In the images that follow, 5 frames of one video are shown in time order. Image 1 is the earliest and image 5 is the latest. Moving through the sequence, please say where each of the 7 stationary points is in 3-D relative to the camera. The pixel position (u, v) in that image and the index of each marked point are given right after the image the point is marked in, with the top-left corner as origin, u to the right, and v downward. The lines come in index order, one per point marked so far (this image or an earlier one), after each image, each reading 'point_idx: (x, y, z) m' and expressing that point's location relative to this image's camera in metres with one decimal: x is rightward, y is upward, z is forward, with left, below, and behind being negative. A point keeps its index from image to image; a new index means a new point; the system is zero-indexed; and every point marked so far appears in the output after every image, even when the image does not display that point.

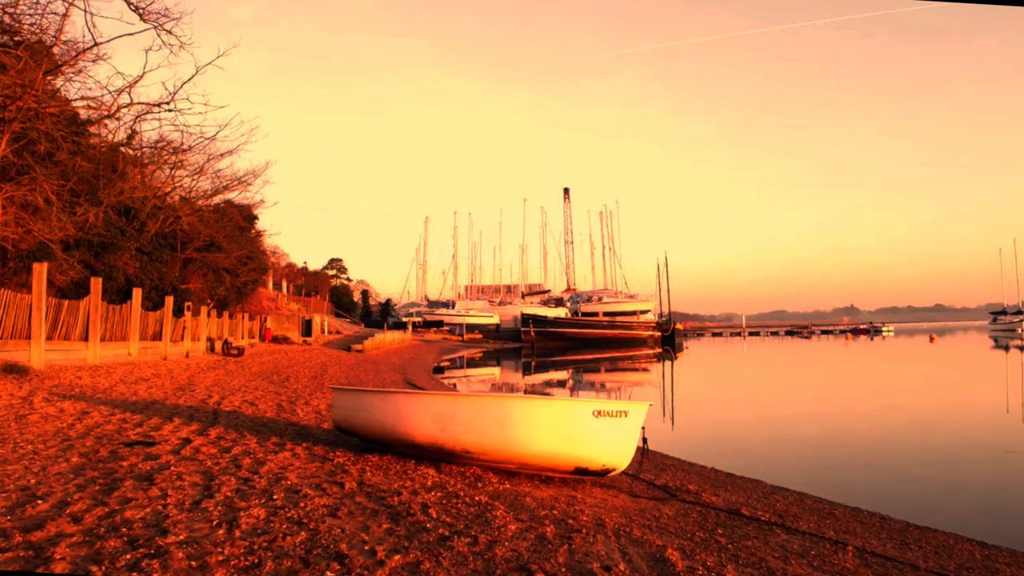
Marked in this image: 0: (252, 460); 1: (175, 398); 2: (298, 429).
0: (-2.4, -1.6, +6.5) m
1: (-5.6, -1.8, +11.9) m
2: (-2.7, -1.8, +8.9) m
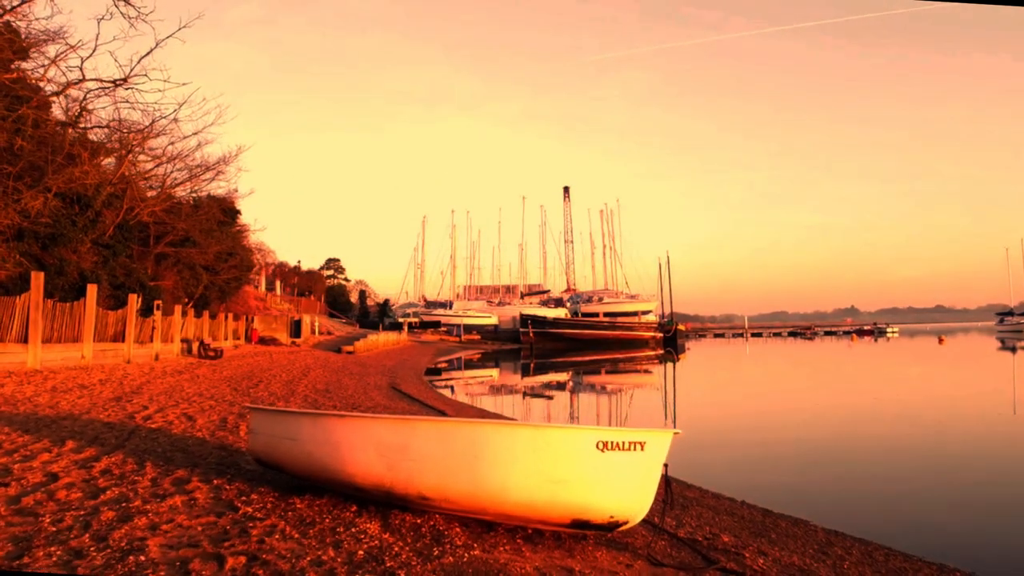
0: (-2.5, -1.5, +4.6) m
1: (-5.8, -1.7, +10.0) m
2: (-2.8, -1.7, +7.1) m
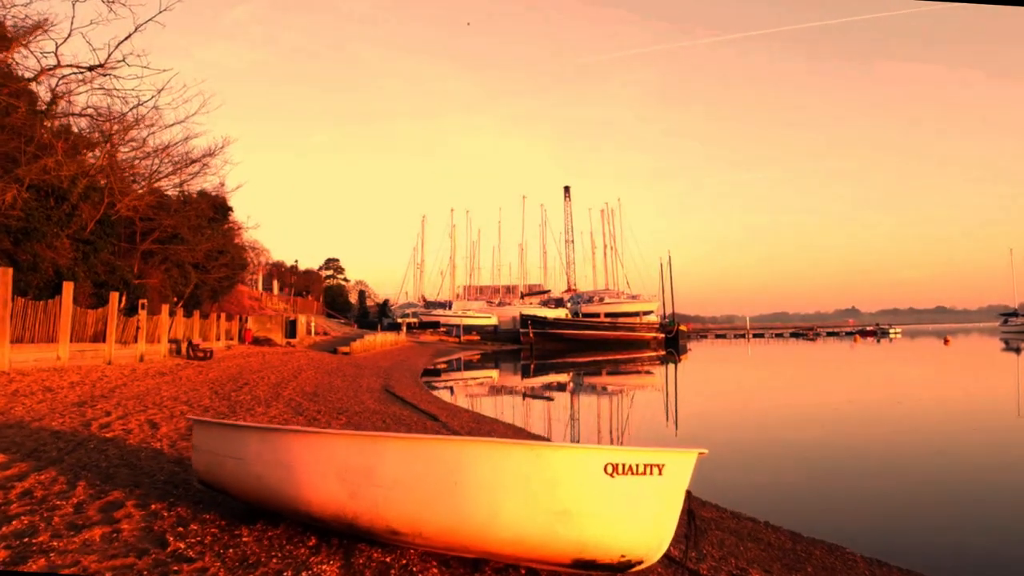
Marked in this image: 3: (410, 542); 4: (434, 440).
0: (-2.6, -1.4, +3.7) m
1: (-5.8, -1.7, +9.2) m
2: (-2.9, -1.6, +6.2) m
3: (-0.6, -1.5, +4.2) m
4: (-0.4, -0.8, +4.0) m
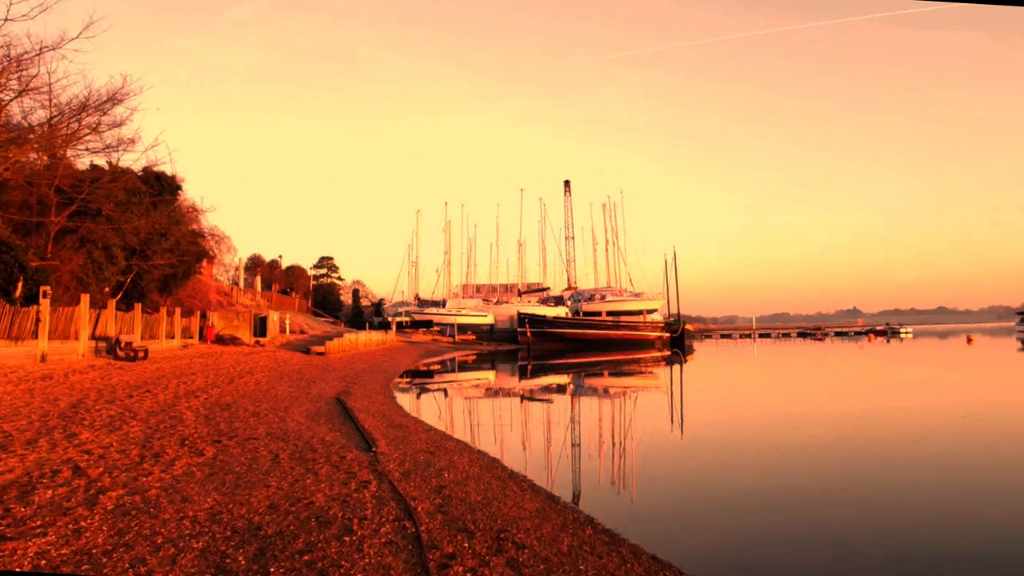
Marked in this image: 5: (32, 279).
0: (-3.0, -1.0, -0.5) m
1: (-6.2, -1.2, +5.0) m
2: (-3.3, -1.2, +2.0) m
3: (-1.0, -1.0, 0.0) m
4: (-0.8, -0.4, -0.2) m
5: (-12.6, +0.3, +19.1) m
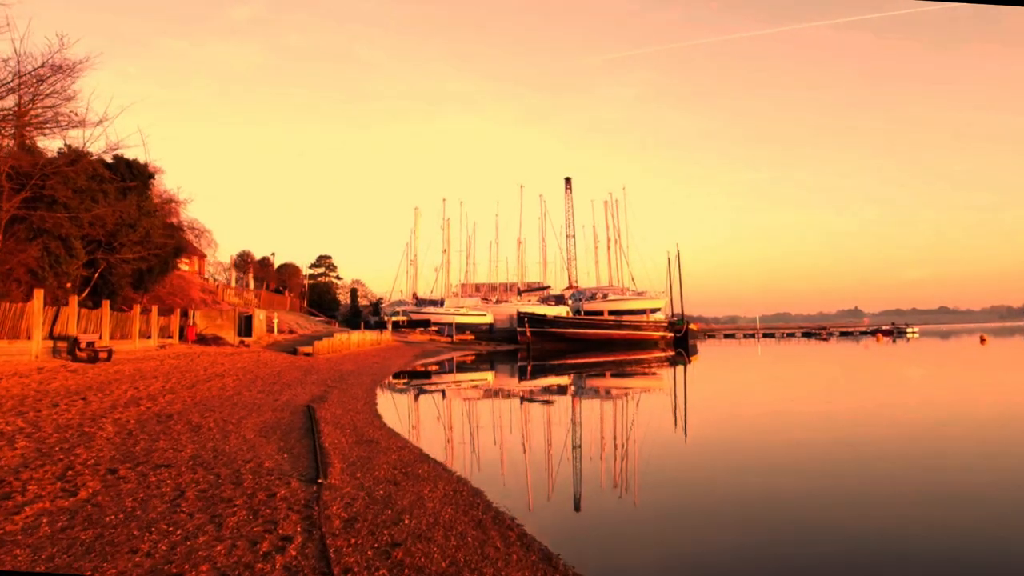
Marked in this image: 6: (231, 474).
0: (-3.1, -0.8, -2.4) m
1: (-6.4, -1.1, +3.0) m
2: (-3.4, -1.0, 0.0) m
3: (-1.1, -0.9, -1.9) m
4: (-1.0, -0.3, -2.1) m
5: (-12.7, +0.4, +17.2) m
6: (-2.7, -1.8, +6.9) m
